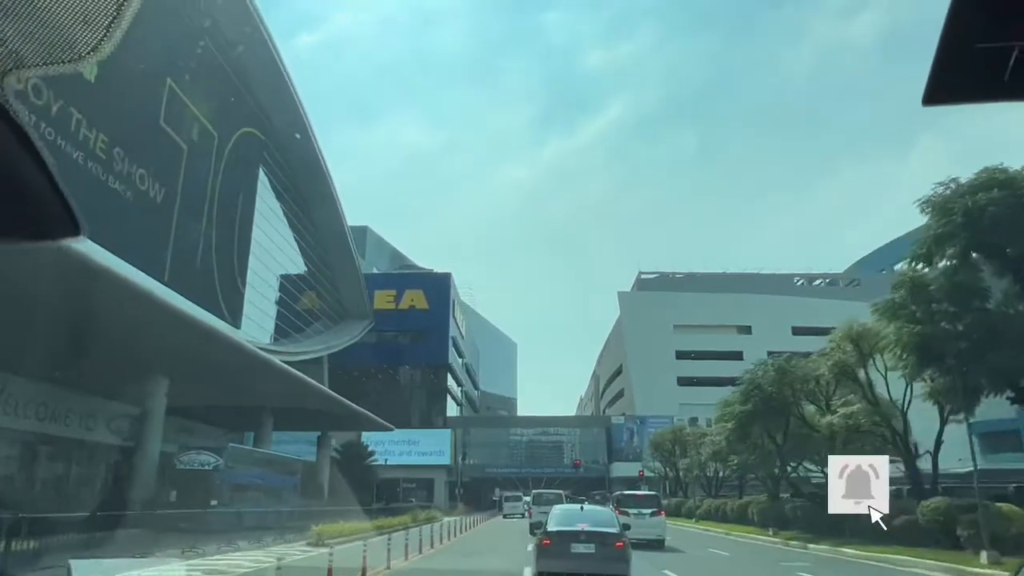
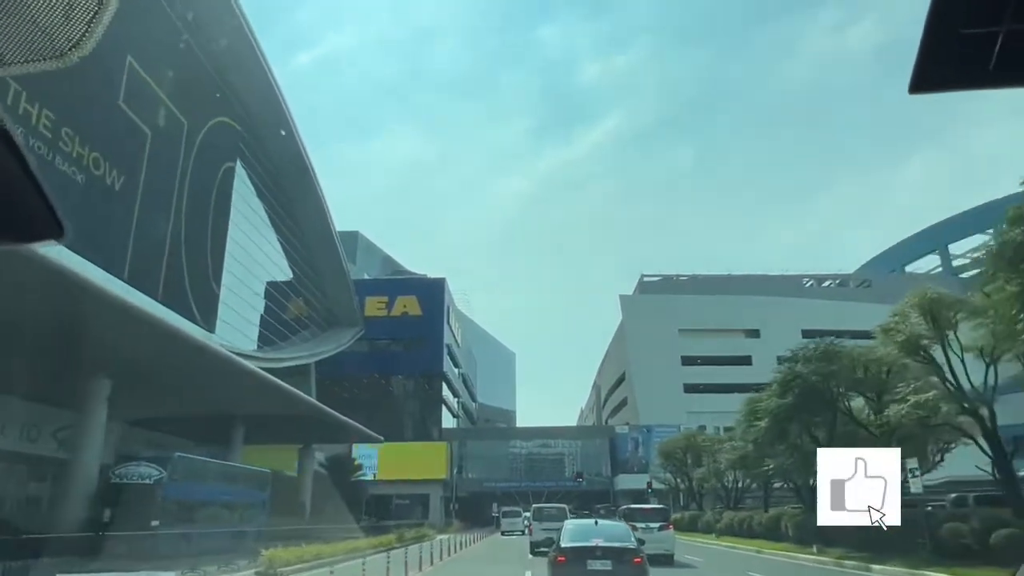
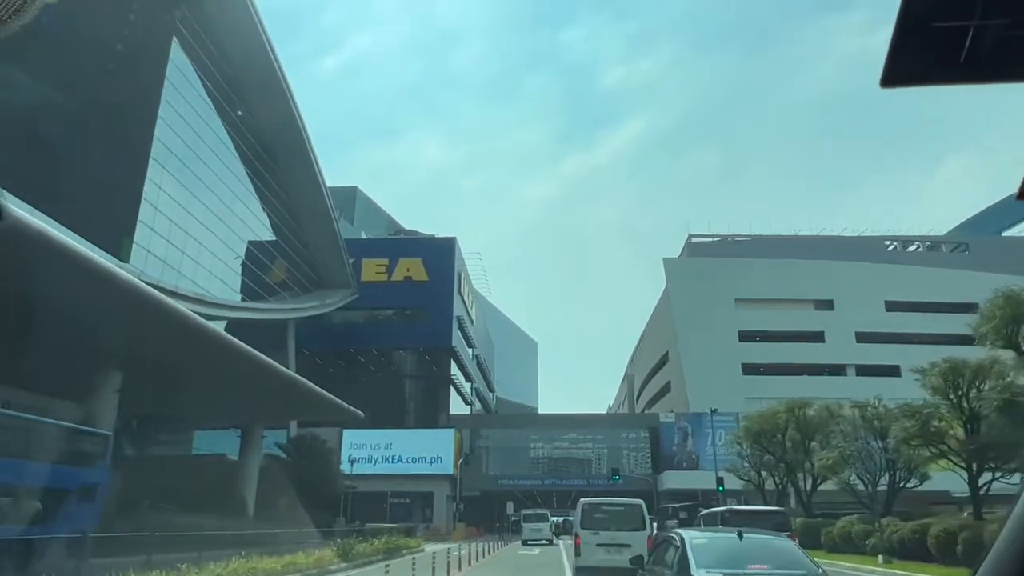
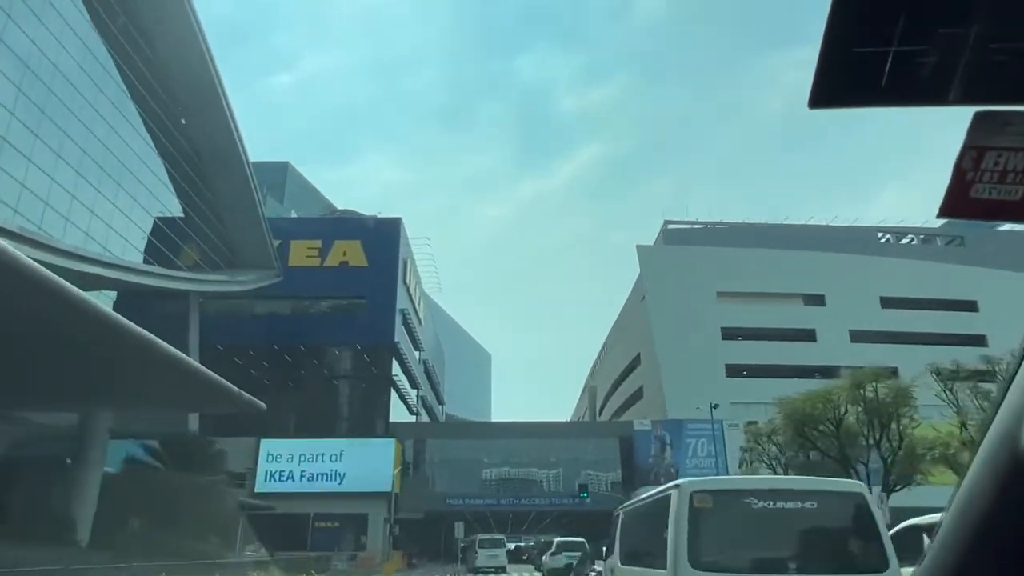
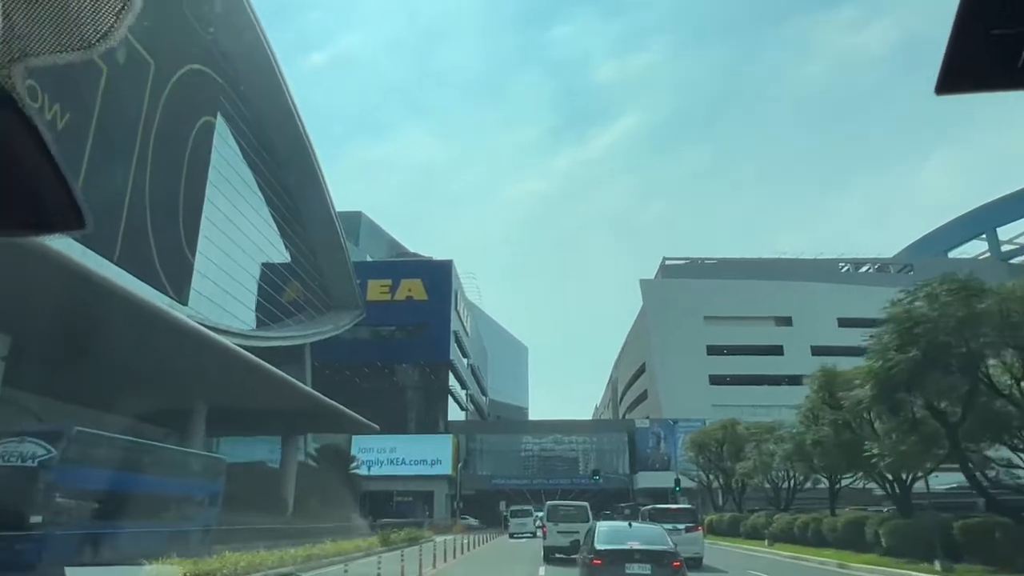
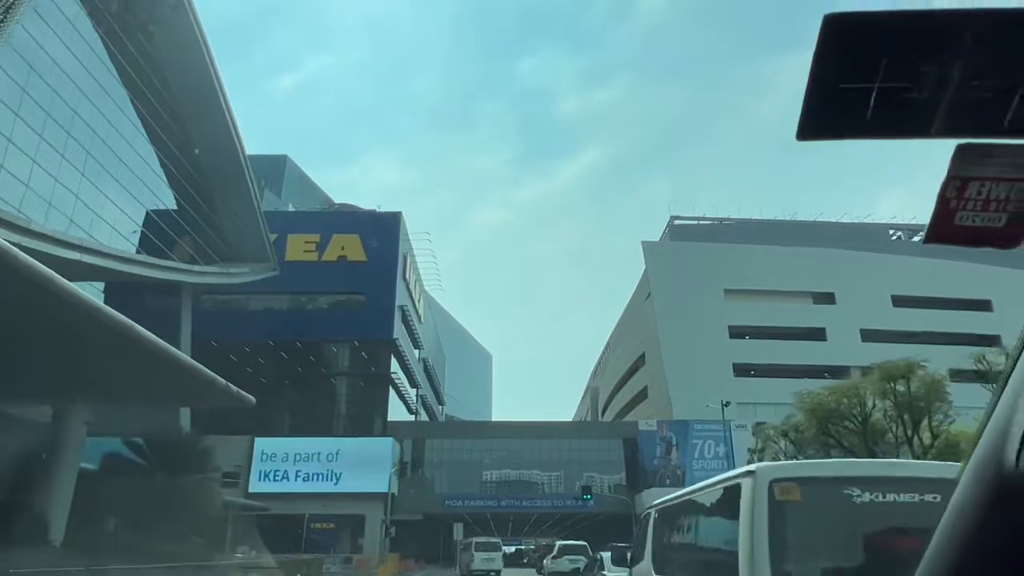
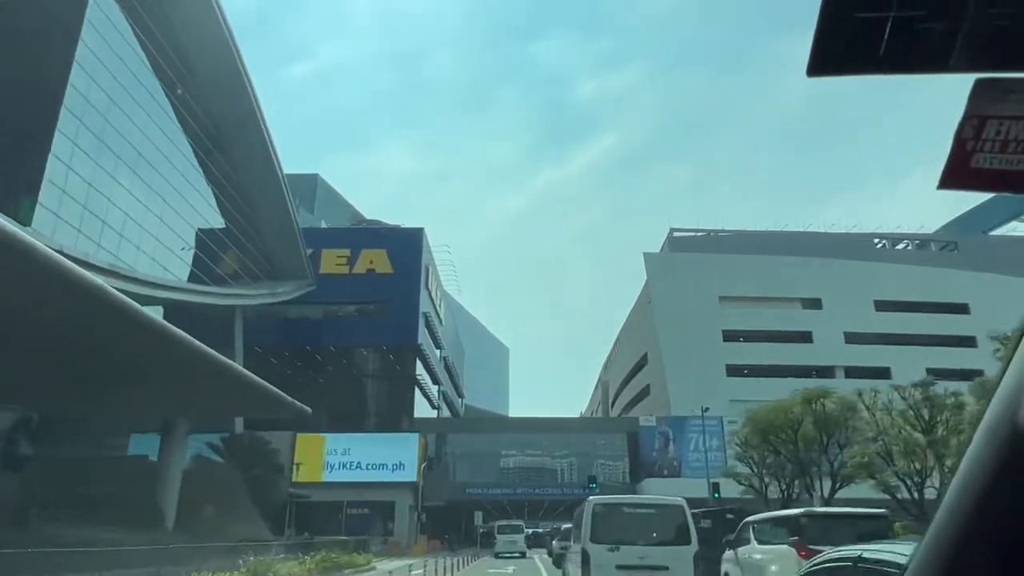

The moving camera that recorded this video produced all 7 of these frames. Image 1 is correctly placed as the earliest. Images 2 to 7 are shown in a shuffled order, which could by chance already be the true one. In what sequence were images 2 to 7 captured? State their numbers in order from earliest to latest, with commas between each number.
2, 5, 3, 7, 4, 6
